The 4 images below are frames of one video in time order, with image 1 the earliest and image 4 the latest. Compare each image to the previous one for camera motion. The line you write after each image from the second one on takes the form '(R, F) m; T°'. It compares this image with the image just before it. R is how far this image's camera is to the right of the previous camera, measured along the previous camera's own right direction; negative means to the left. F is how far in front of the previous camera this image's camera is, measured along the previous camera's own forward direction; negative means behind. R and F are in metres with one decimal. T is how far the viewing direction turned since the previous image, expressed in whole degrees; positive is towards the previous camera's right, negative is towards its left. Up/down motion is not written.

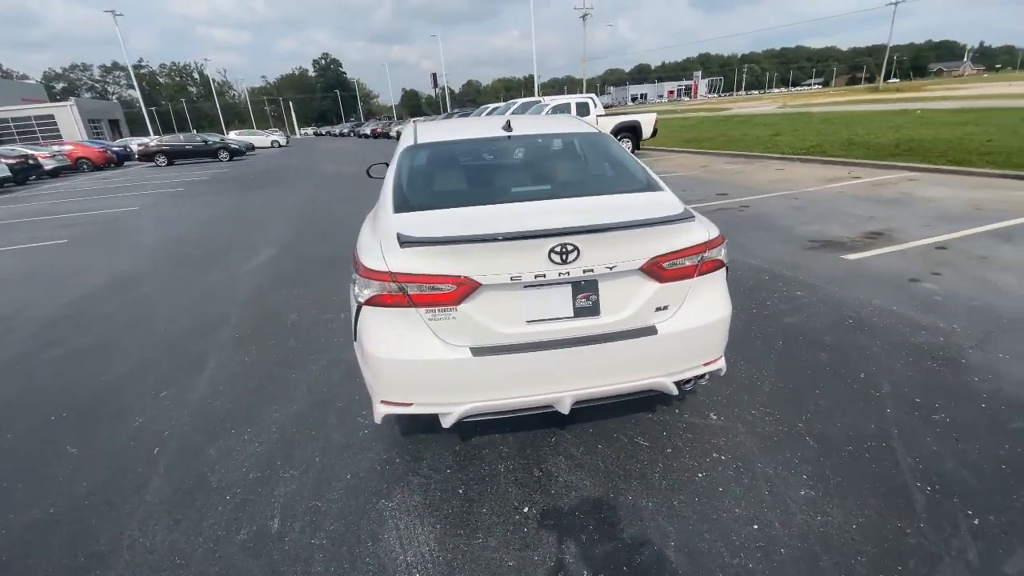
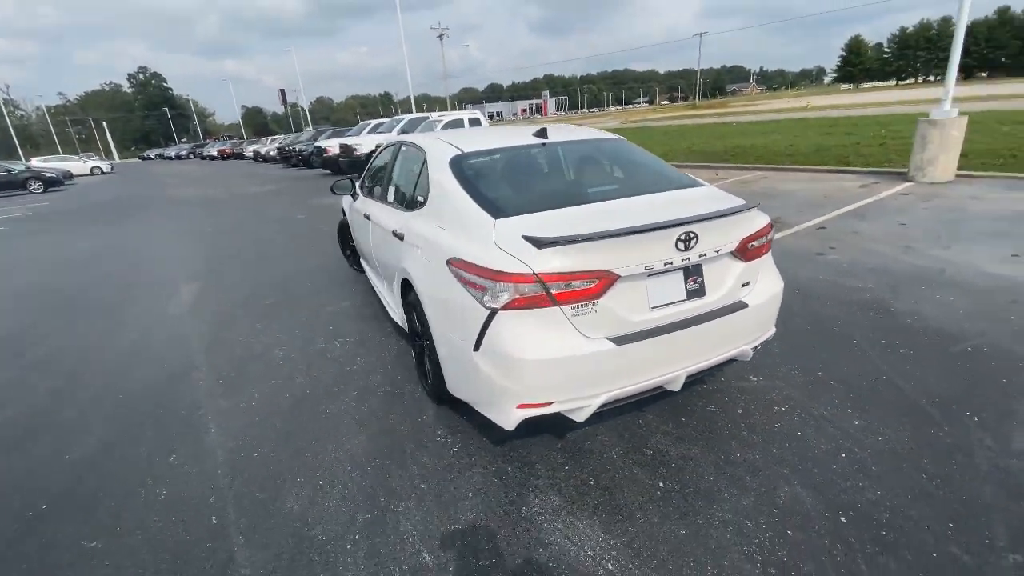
(-1.3, +0.1) m; +16°
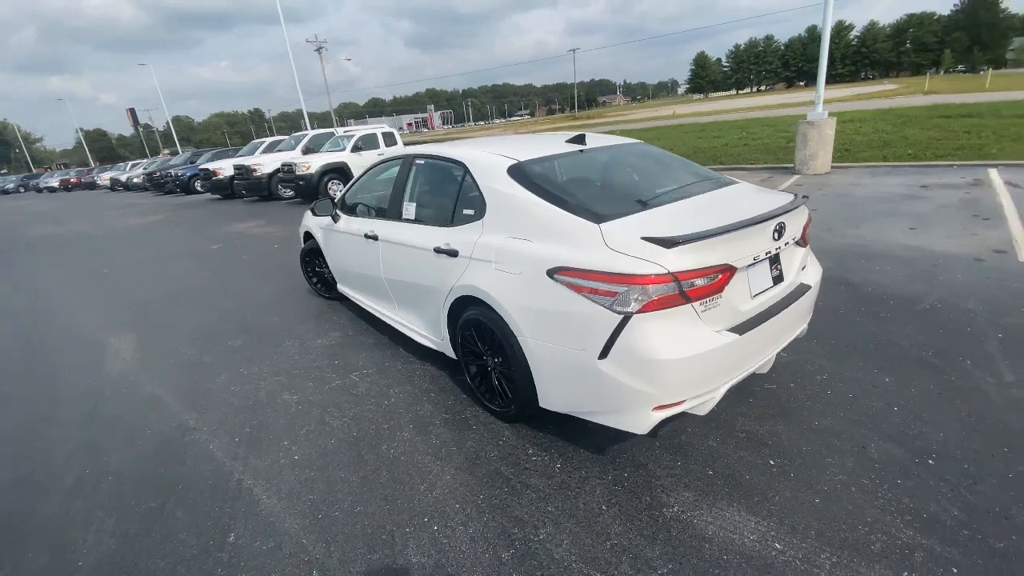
(-1.1, +0.2) m; +12°
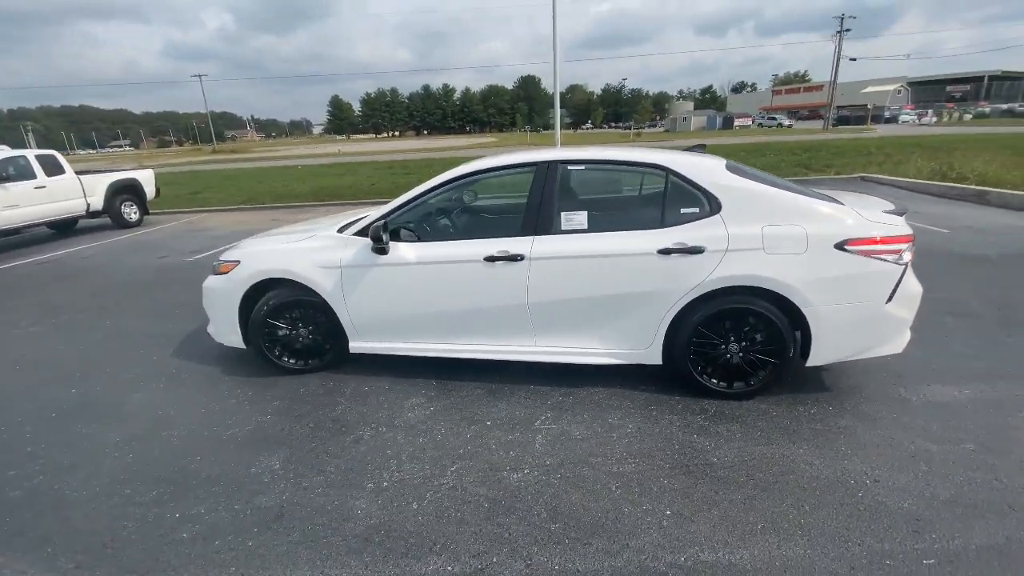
(-3.5, +1.6) m; +41°
